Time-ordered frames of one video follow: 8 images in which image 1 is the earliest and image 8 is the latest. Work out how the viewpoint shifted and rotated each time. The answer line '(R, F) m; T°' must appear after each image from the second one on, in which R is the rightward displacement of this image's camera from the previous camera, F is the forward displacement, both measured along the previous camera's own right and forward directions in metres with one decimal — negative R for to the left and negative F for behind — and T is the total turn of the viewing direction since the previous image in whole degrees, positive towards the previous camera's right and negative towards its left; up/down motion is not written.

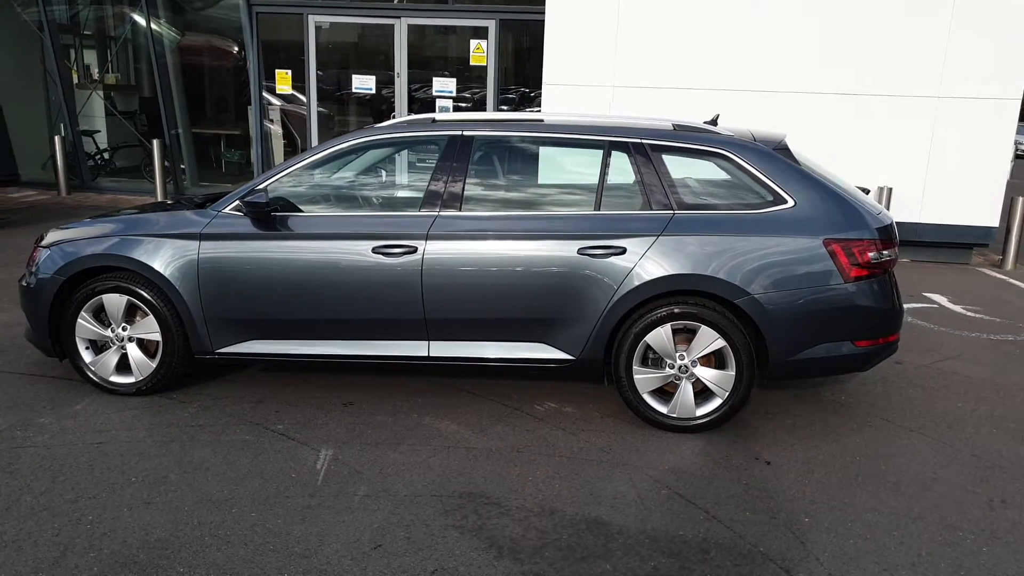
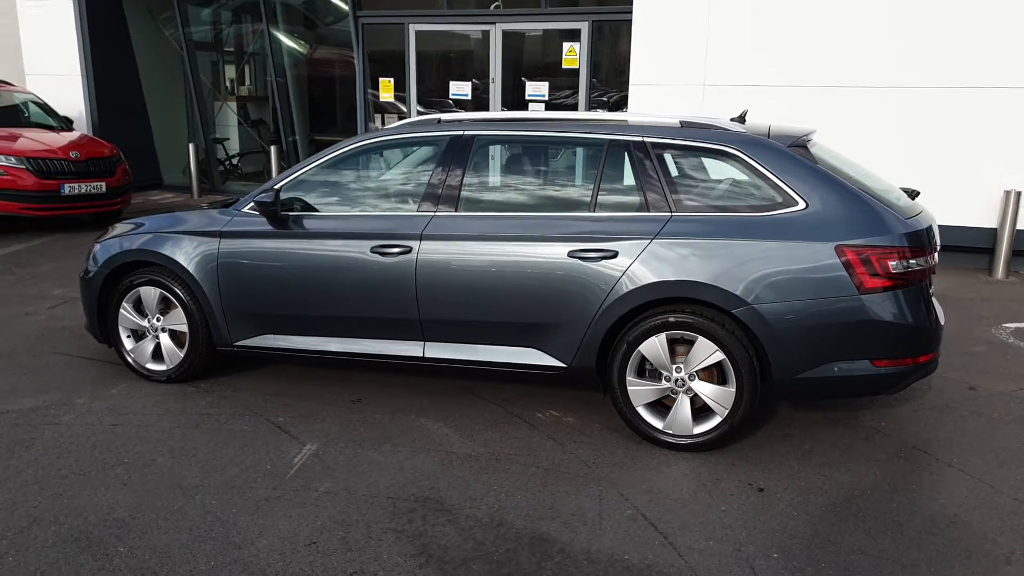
(+0.8, +0.2) m; -10°
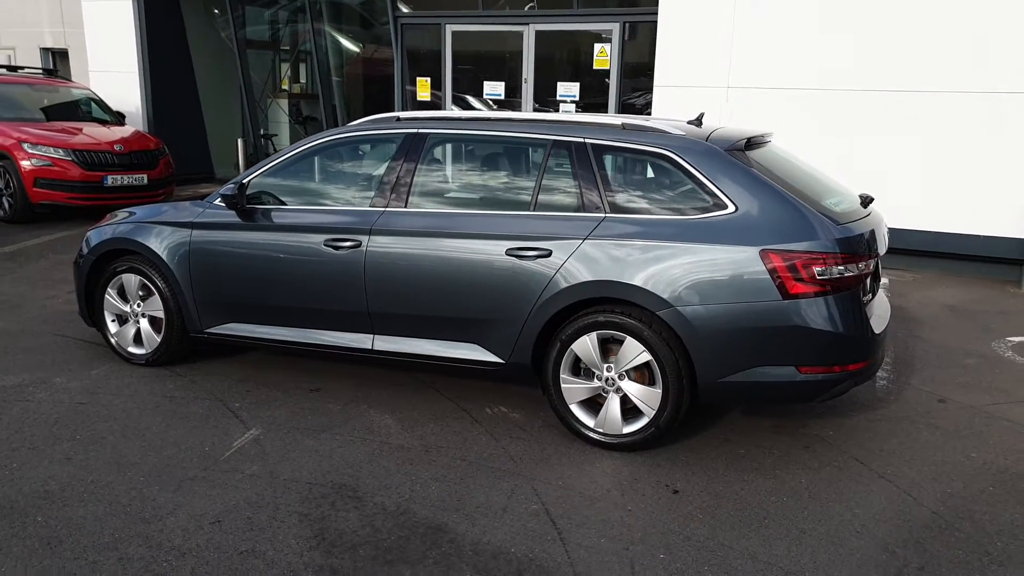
(+0.7, 0.0) m; -5°
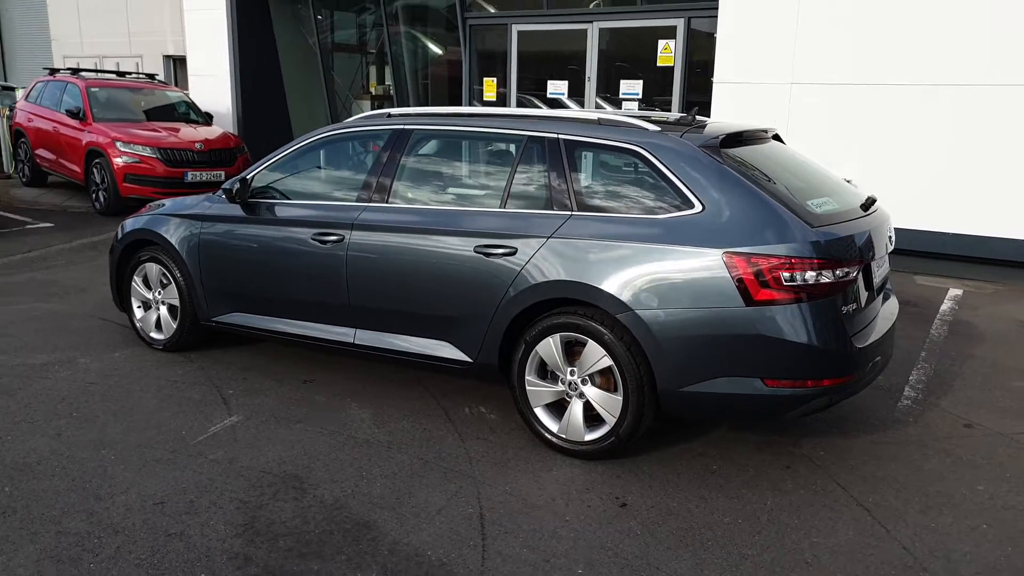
(+0.7, +0.1) m; -8°
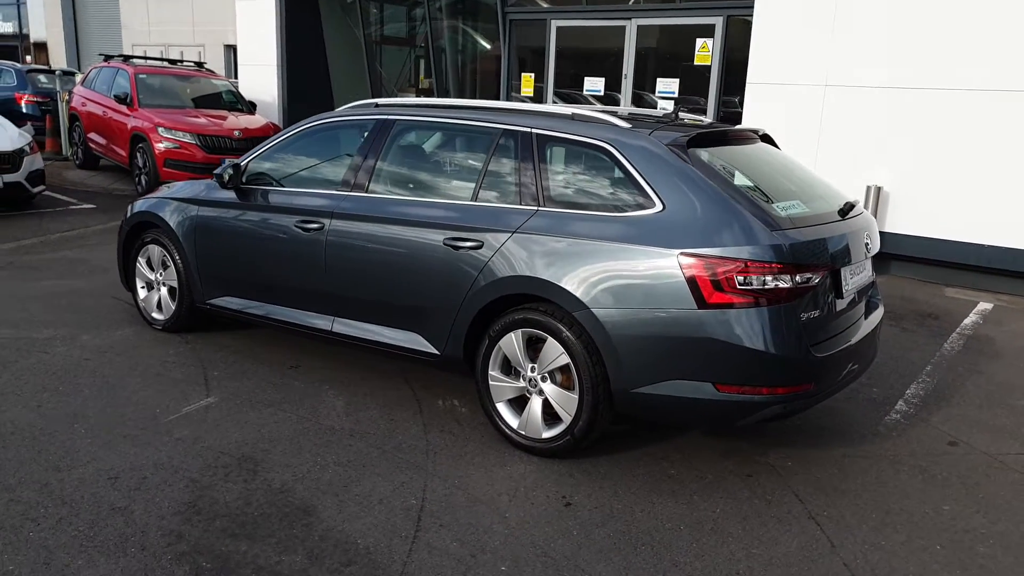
(+0.4, 0.0) m; -4°
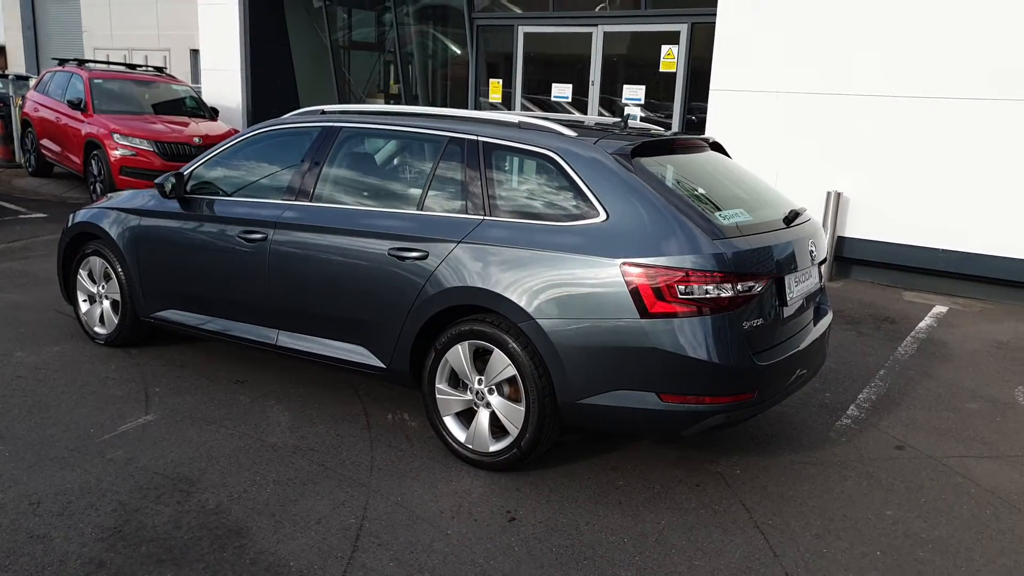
(+0.1, +0.1) m; +2°
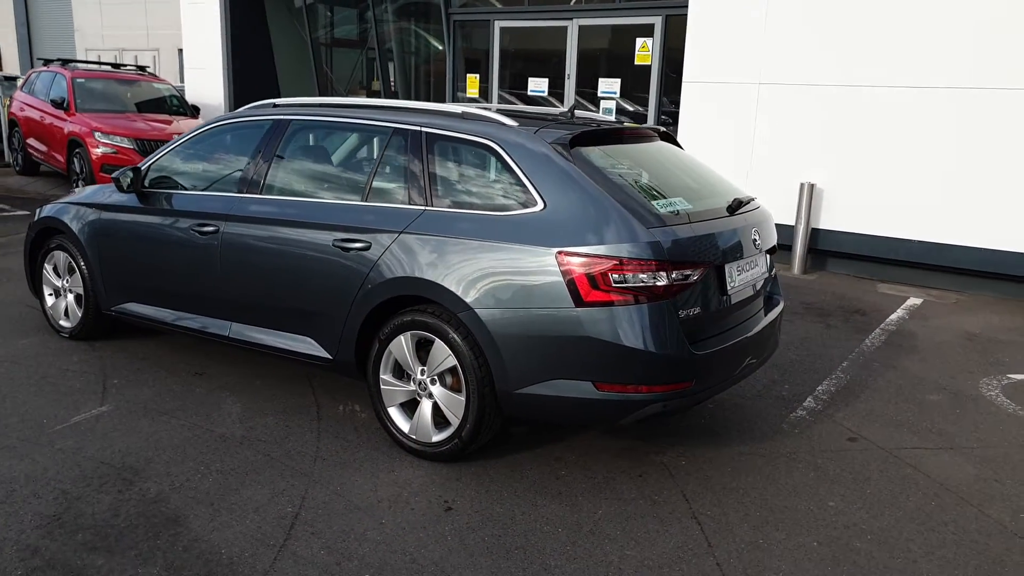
(+0.3, 0.0) m; 0°
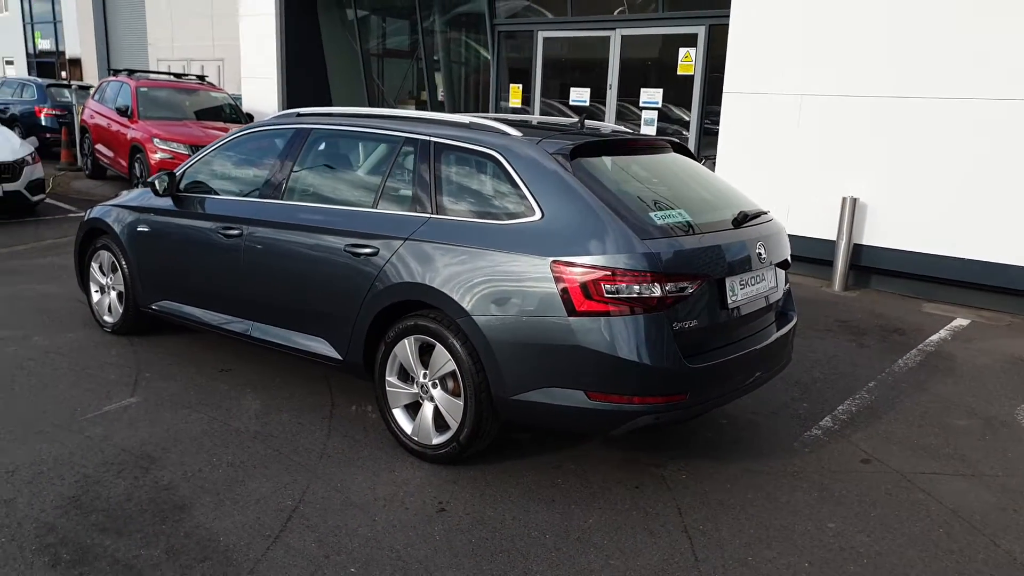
(+0.3, 0.0) m; -4°
